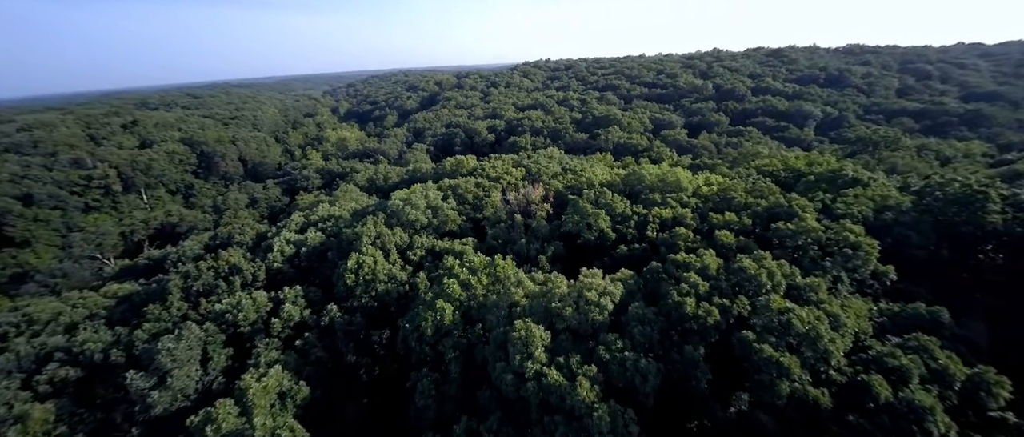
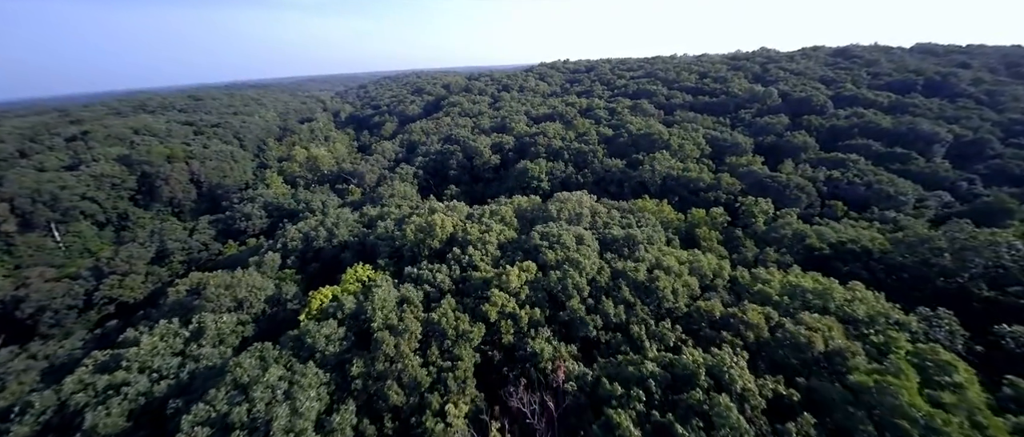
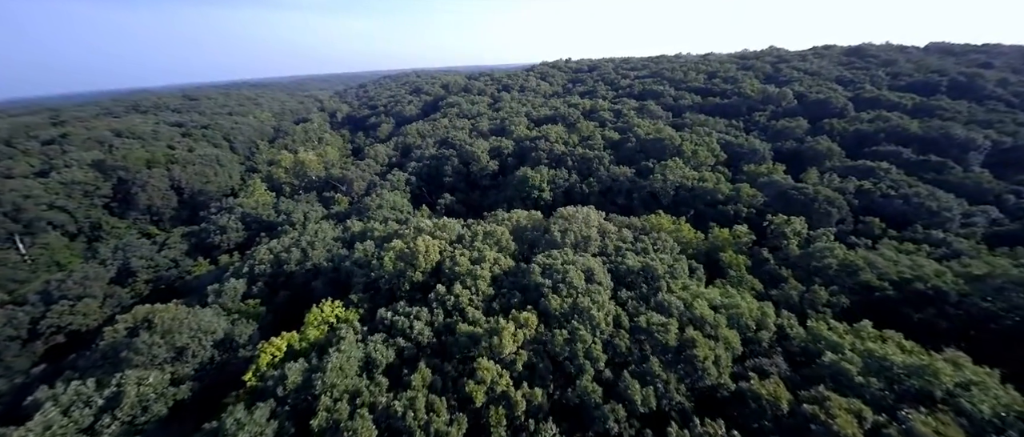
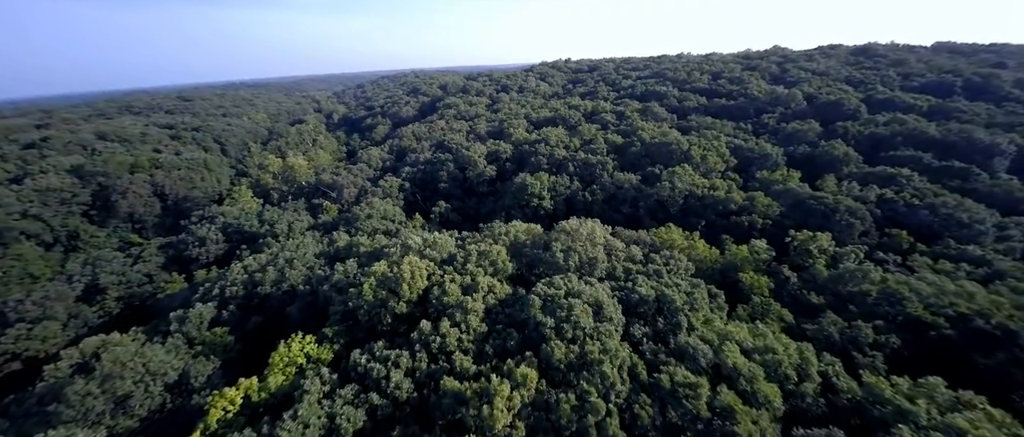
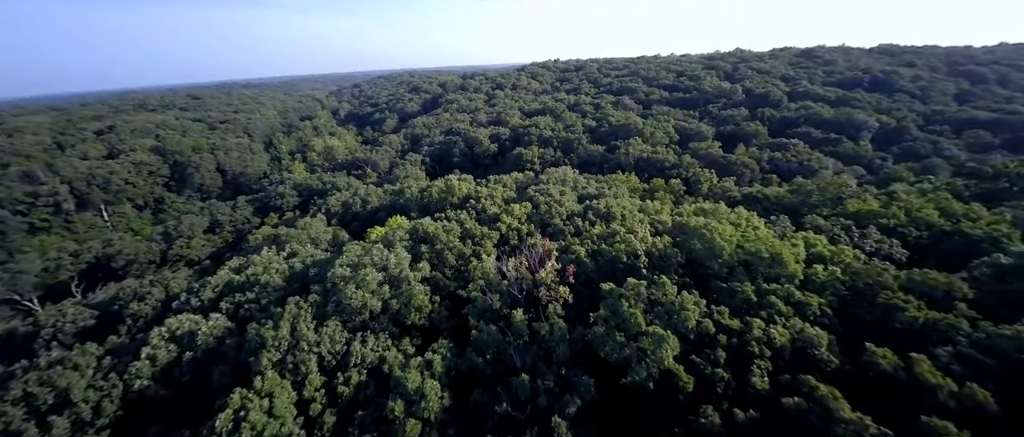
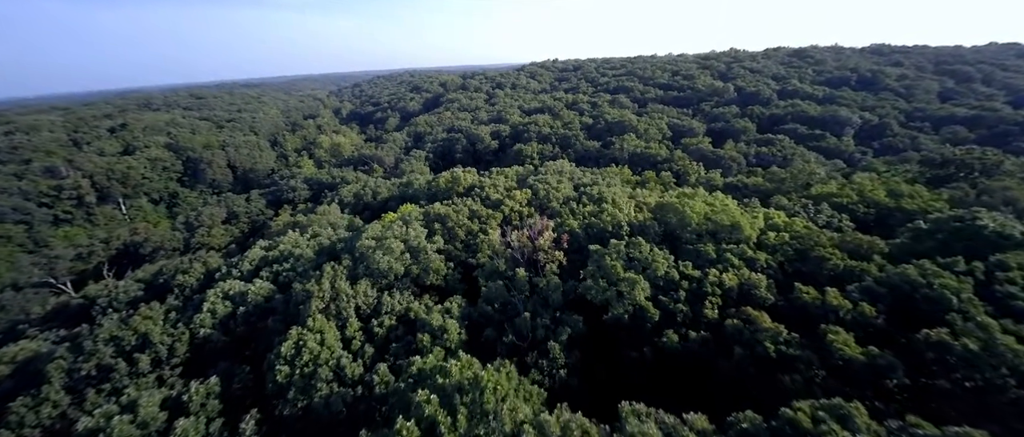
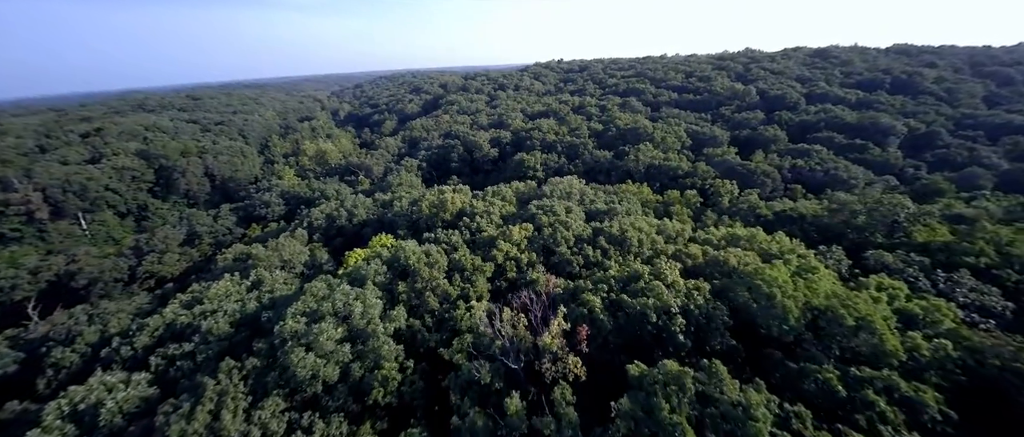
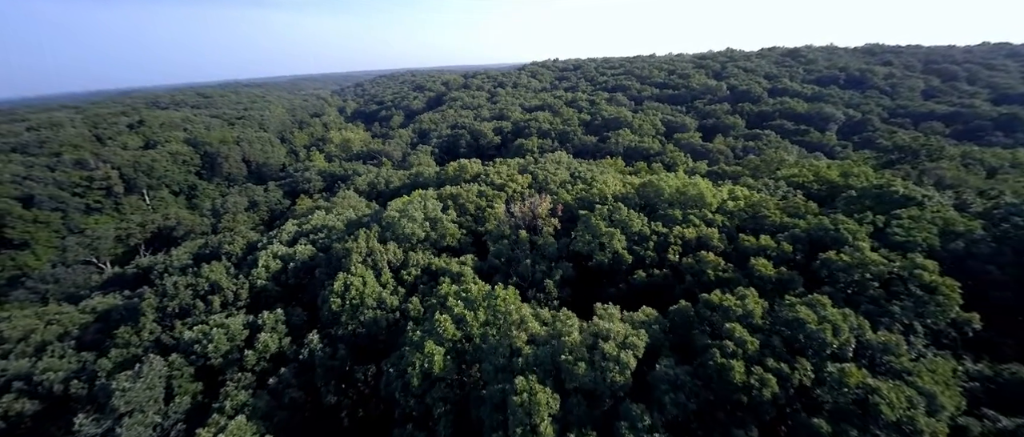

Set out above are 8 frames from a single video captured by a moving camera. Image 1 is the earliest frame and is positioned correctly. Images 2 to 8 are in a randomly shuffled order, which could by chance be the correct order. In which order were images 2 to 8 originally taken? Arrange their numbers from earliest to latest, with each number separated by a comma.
8, 6, 5, 7, 2, 3, 4
